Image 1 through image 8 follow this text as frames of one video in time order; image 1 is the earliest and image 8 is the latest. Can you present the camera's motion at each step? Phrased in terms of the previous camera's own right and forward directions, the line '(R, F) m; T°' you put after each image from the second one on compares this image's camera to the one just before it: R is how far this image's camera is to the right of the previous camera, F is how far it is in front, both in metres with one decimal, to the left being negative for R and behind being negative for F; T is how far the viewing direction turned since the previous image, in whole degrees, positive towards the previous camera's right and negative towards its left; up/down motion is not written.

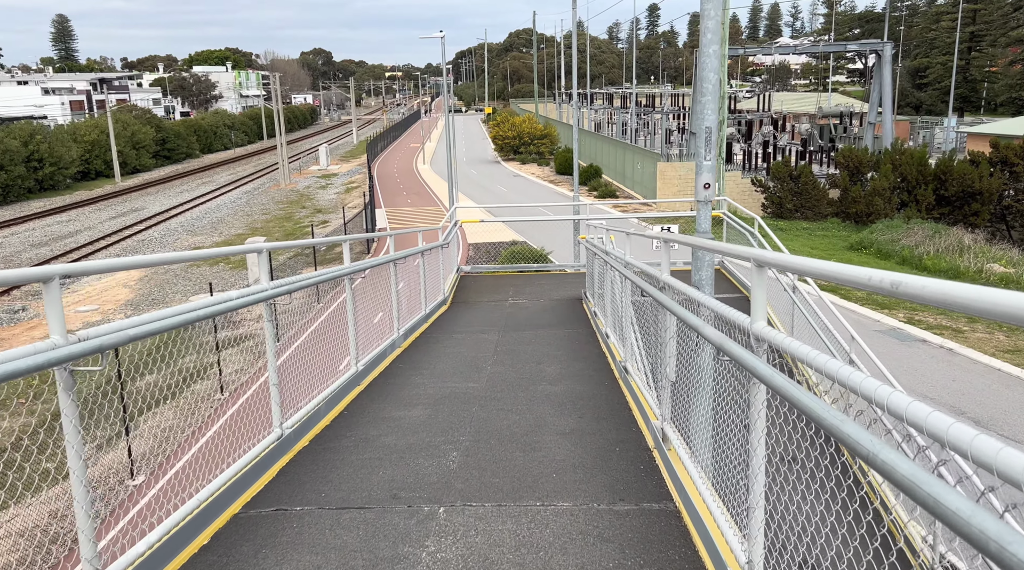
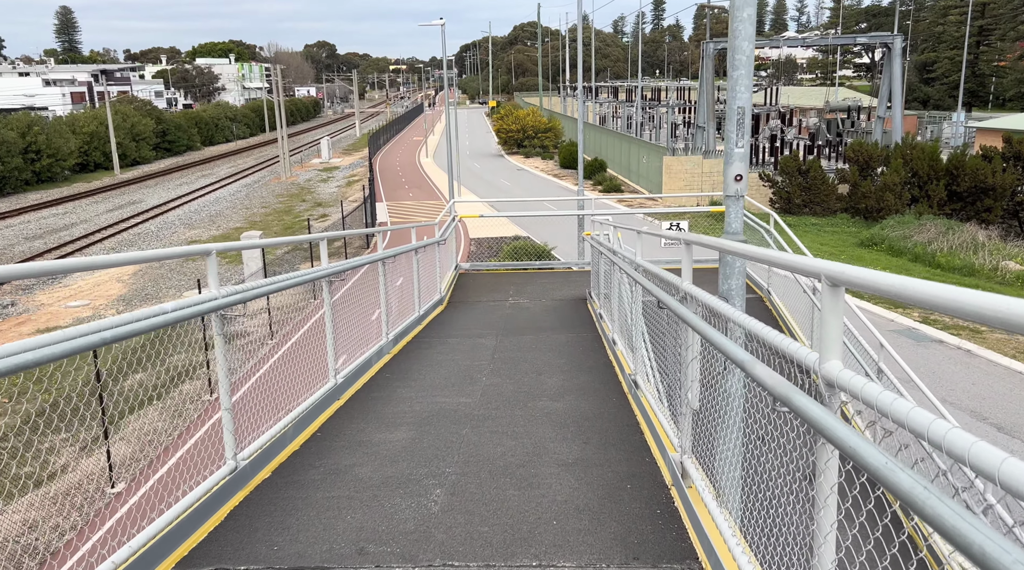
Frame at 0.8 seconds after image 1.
(0.0, +0.5) m; 0°
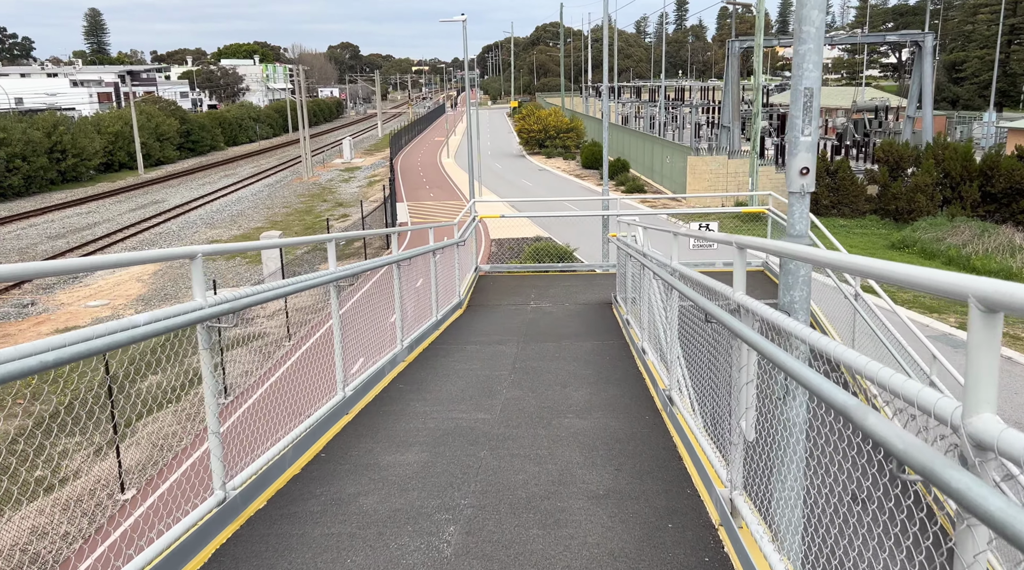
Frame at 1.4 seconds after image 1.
(0.0, +0.4) m; -2°
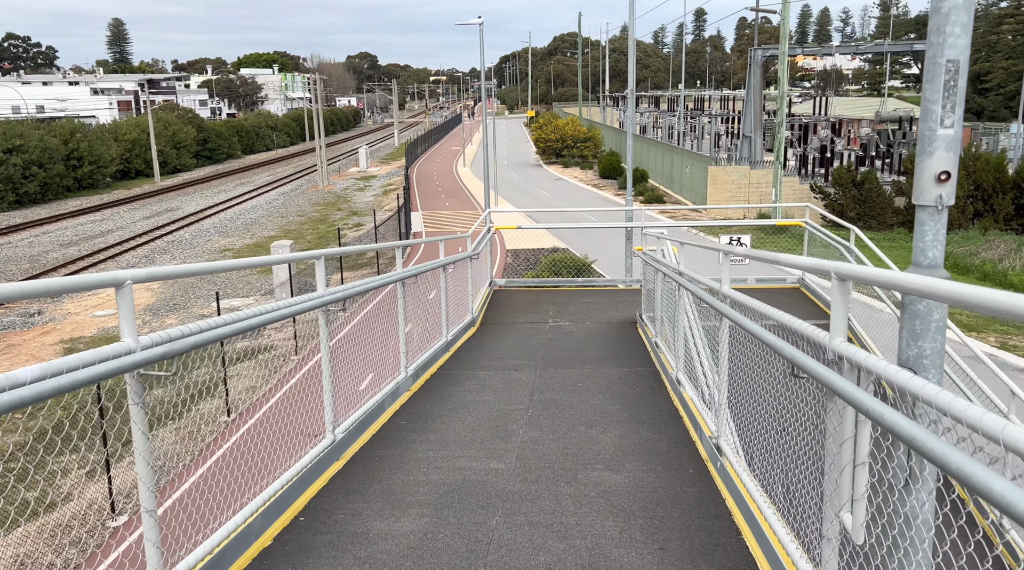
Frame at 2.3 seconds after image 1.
(0.0, +0.6) m; -1°
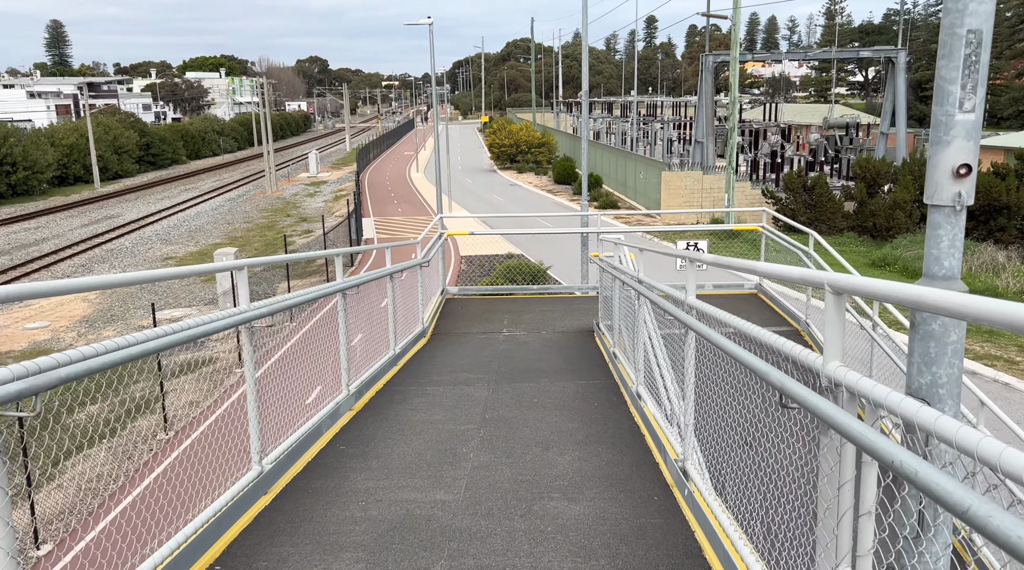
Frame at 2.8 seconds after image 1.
(0.0, +0.3) m; +3°
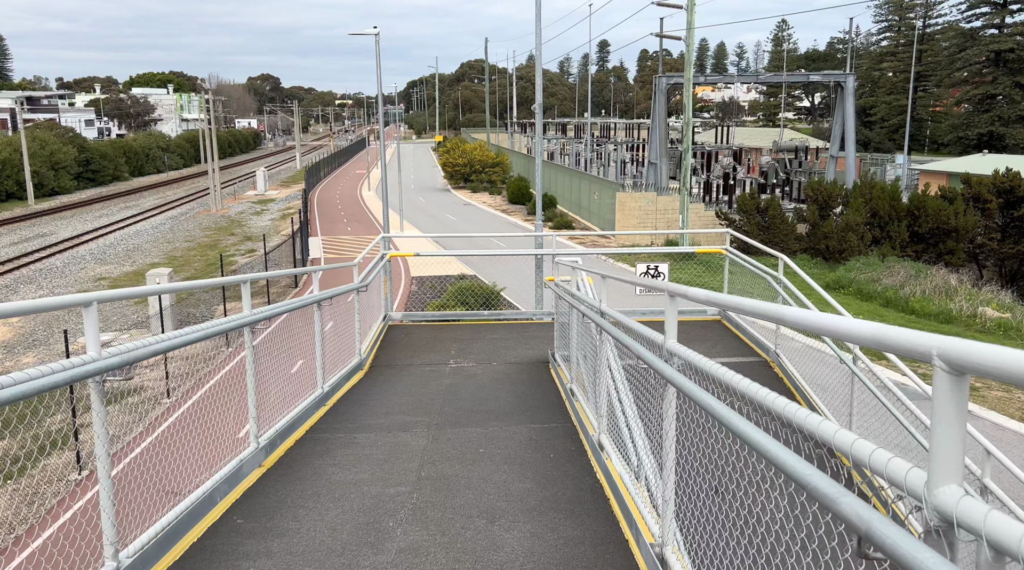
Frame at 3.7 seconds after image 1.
(+0.1, +0.7) m; +3°
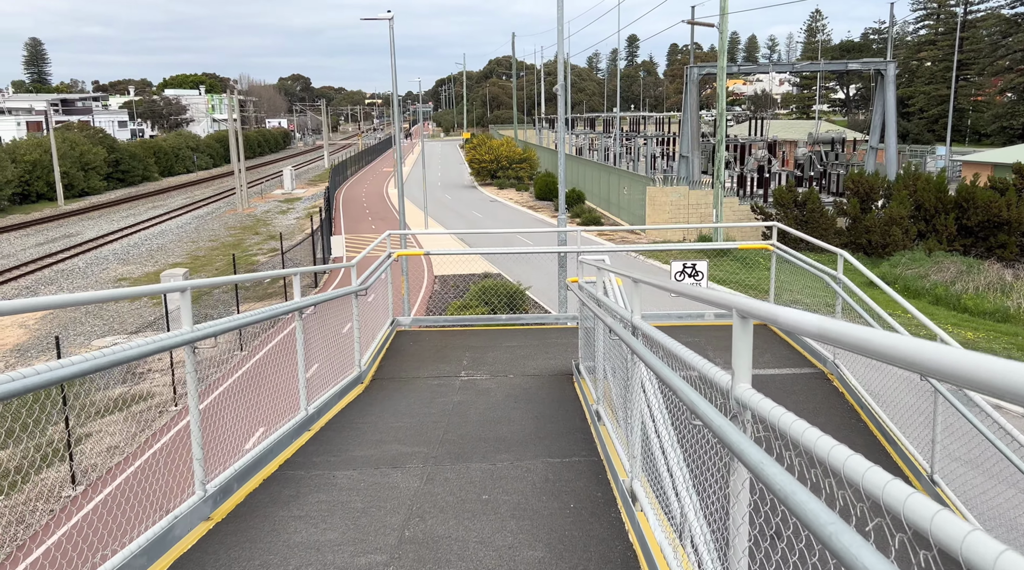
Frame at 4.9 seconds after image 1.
(+0.1, +0.8) m; -2°
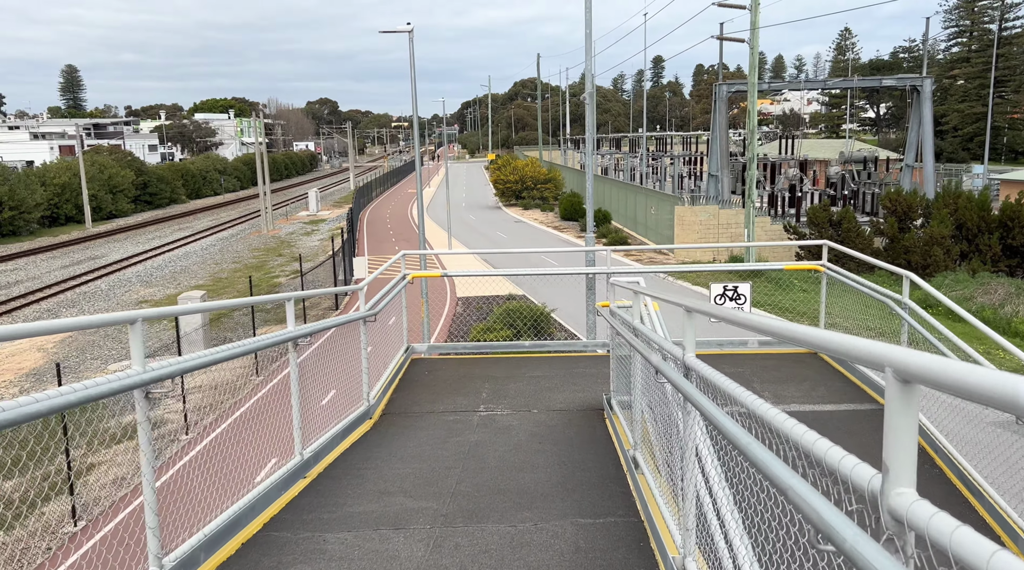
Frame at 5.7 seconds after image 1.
(0.0, +0.6) m; -2°
